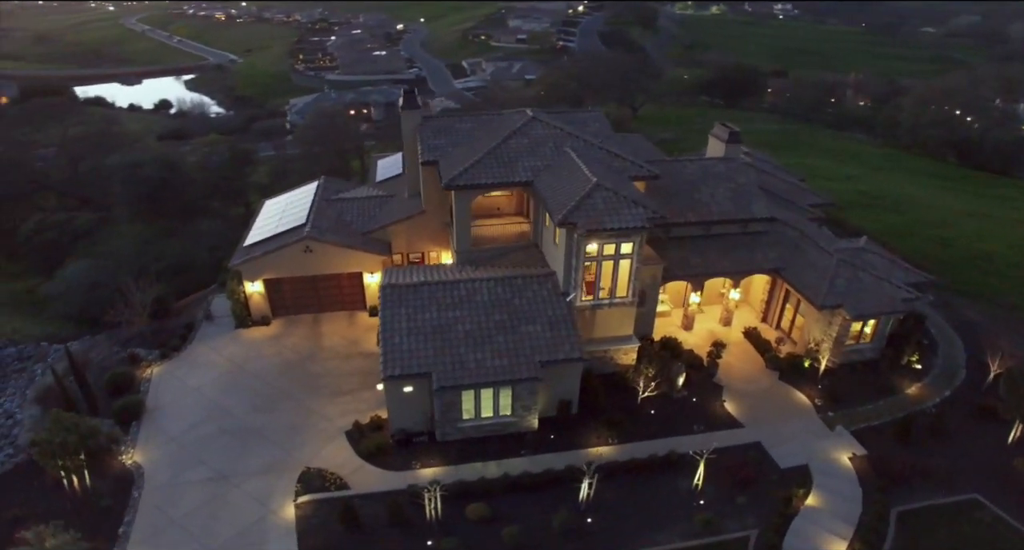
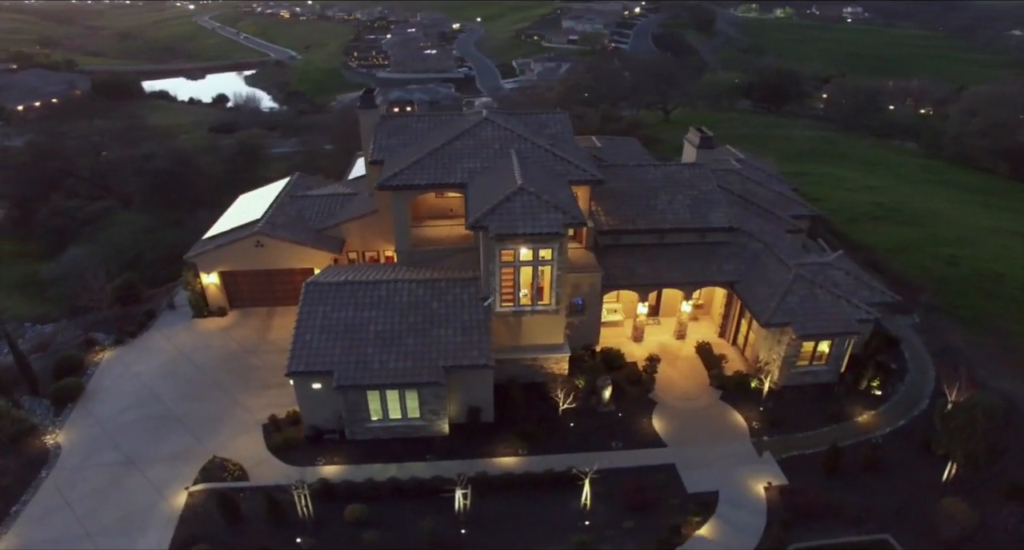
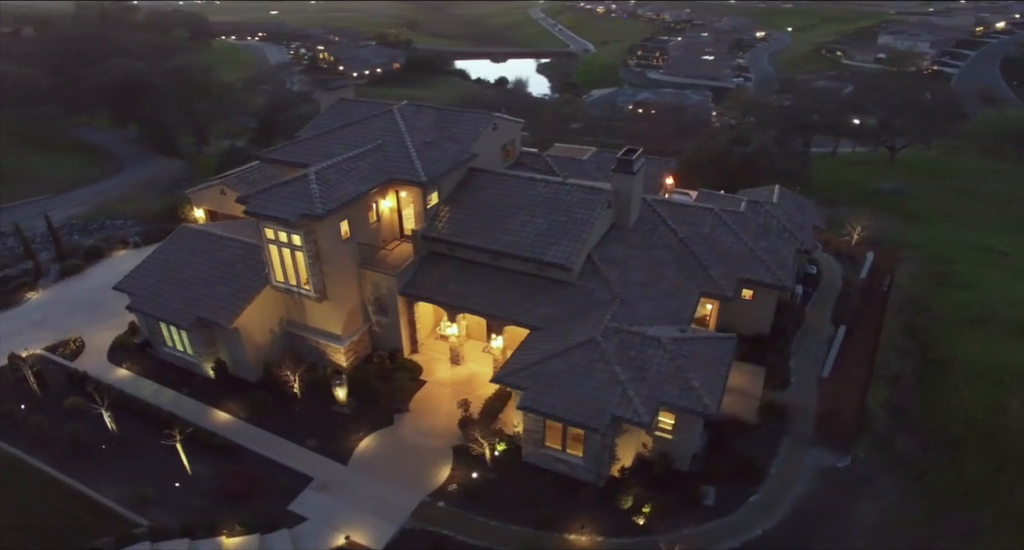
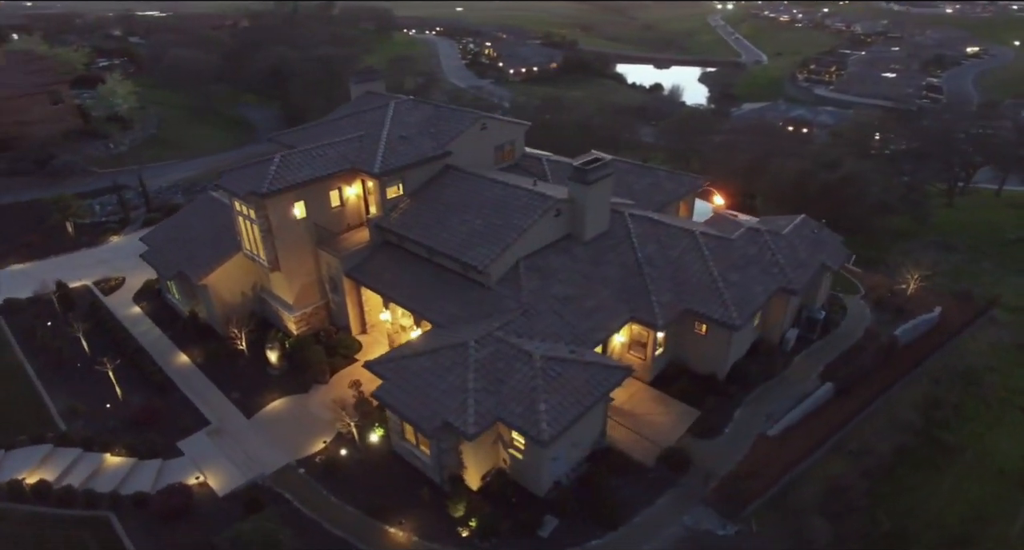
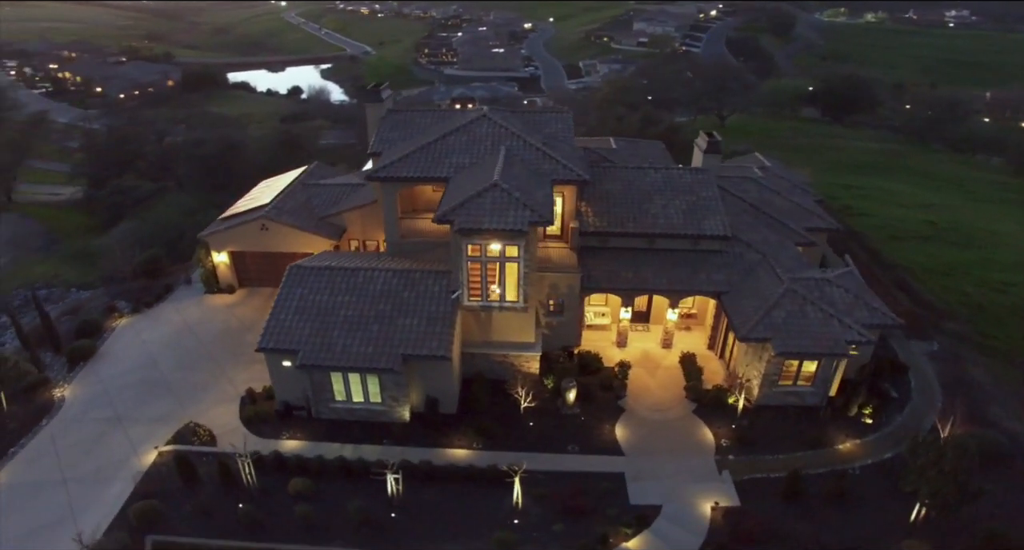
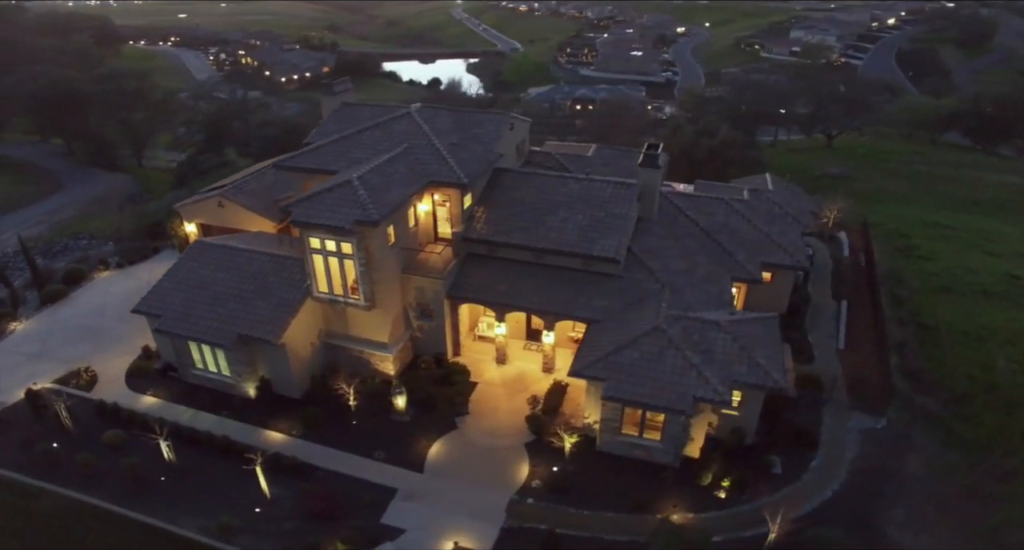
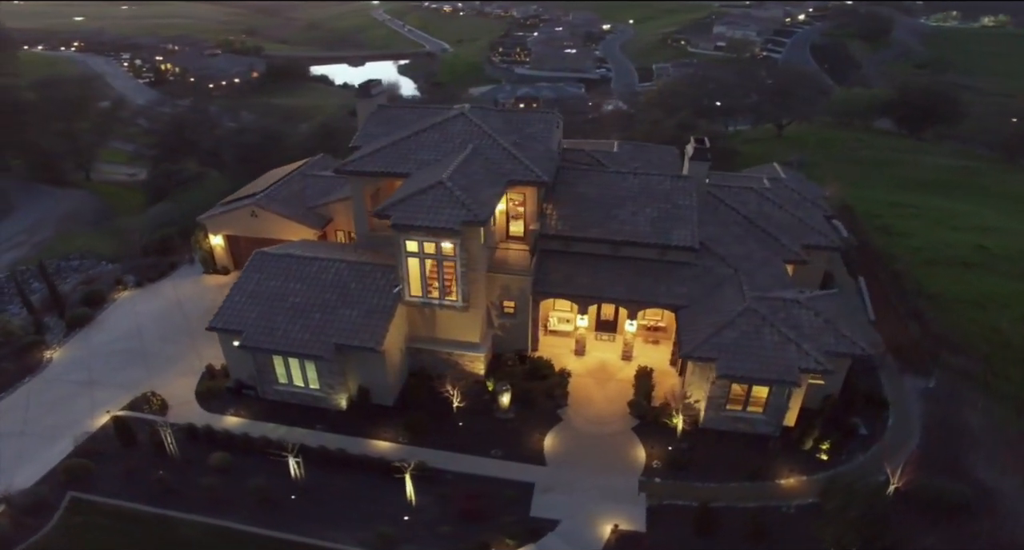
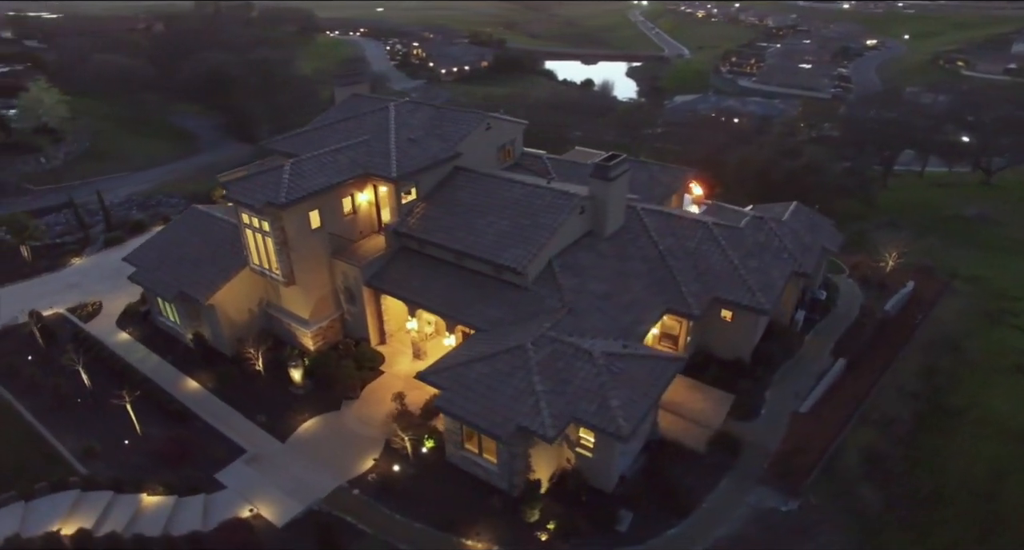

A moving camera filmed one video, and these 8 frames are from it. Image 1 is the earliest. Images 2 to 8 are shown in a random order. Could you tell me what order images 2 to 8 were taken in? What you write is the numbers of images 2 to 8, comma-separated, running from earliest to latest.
2, 5, 7, 6, 3, 8, 4
